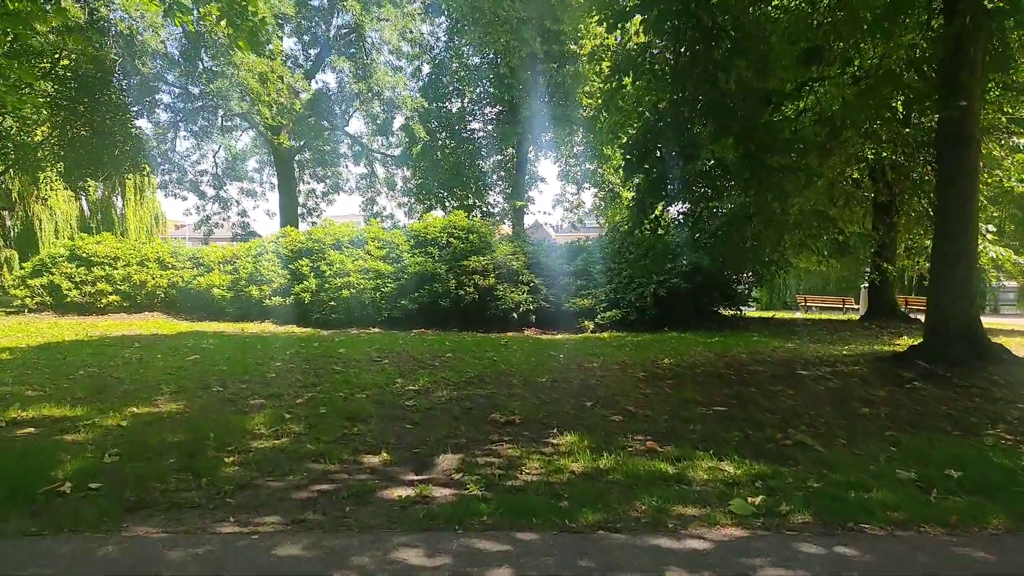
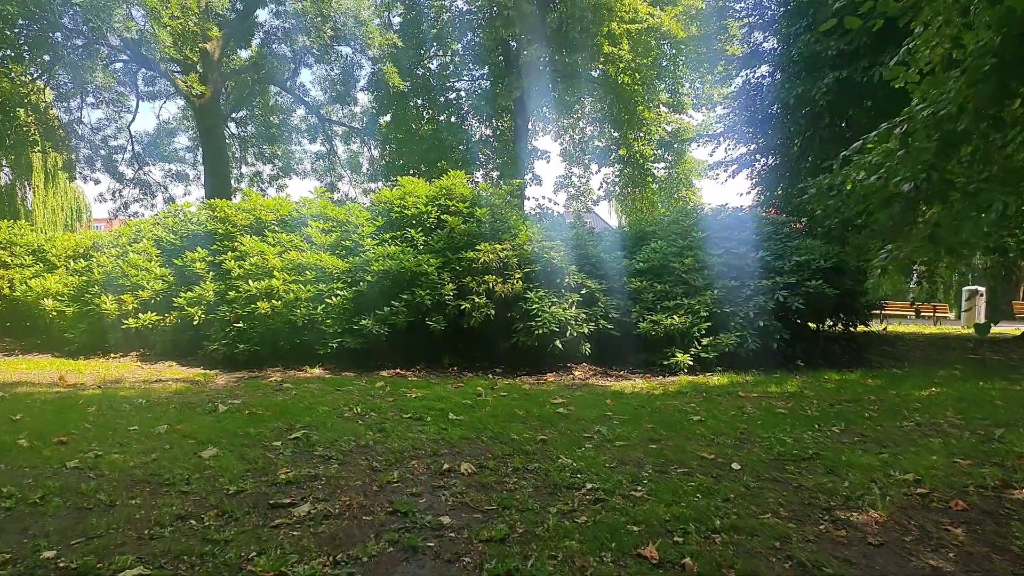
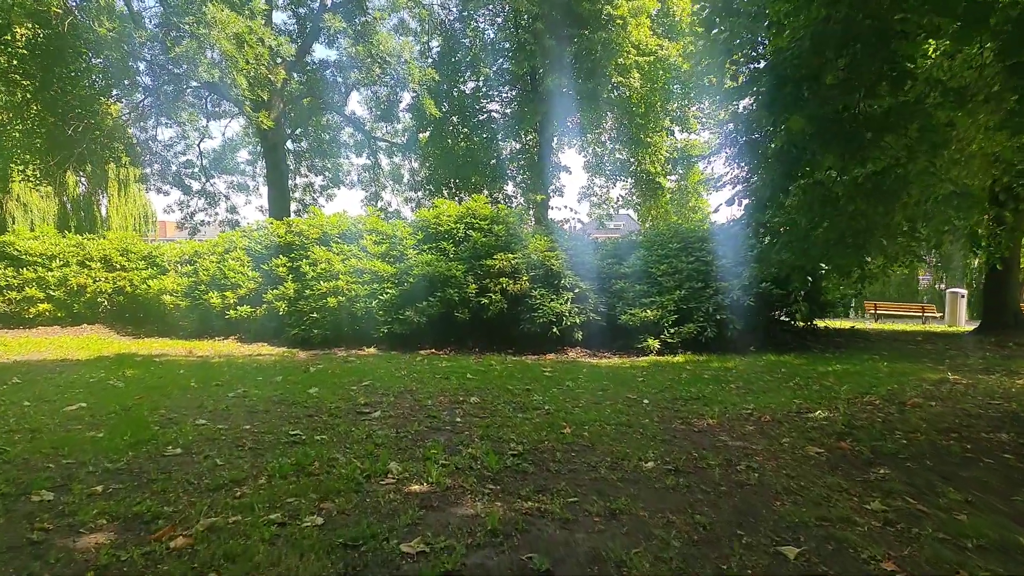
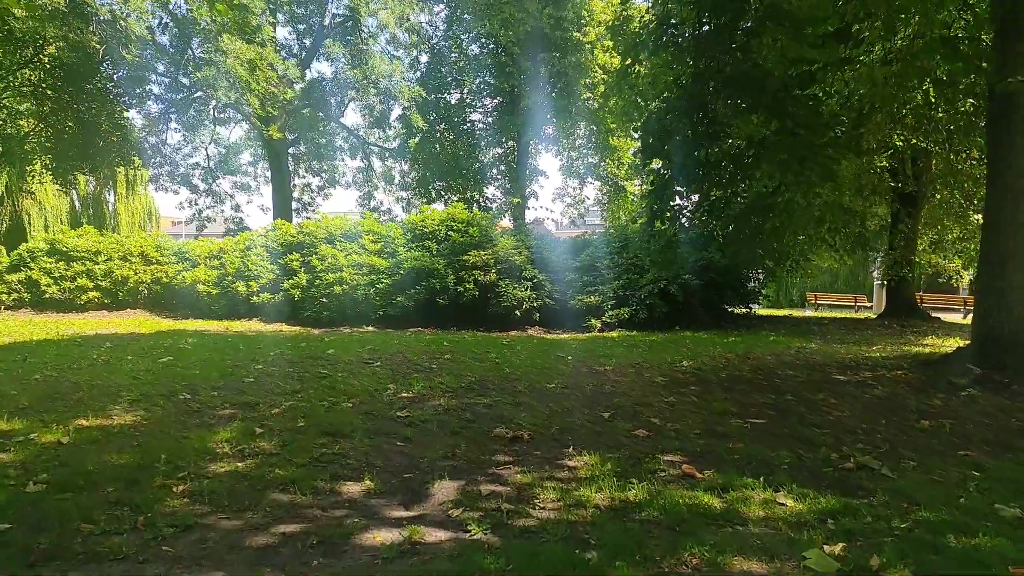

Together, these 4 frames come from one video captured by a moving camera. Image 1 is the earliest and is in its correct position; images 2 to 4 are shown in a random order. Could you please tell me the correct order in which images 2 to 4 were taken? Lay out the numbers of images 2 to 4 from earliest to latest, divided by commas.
4, 3, 2
